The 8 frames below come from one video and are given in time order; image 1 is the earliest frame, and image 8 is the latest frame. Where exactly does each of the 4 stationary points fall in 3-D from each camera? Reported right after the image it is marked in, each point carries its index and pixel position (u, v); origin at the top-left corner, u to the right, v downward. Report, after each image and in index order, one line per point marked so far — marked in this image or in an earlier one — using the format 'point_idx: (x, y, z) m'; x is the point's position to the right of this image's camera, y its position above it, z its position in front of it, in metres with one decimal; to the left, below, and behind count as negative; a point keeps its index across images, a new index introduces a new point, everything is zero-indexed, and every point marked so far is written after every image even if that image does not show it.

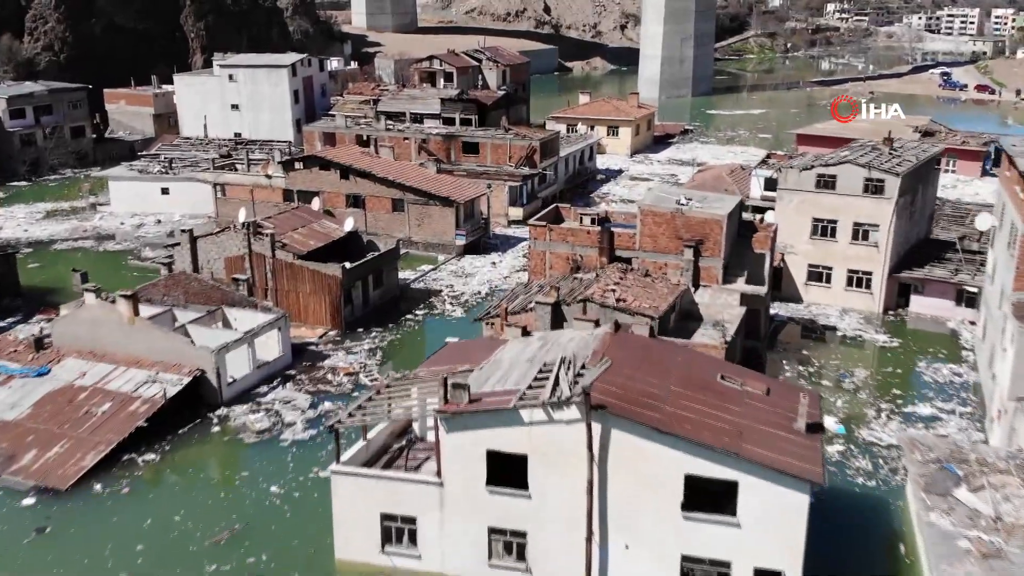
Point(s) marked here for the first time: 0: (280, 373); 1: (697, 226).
0: (-5.1, -1.9, +20.0) m
1: (+4.0, +1.3, +19.7) m
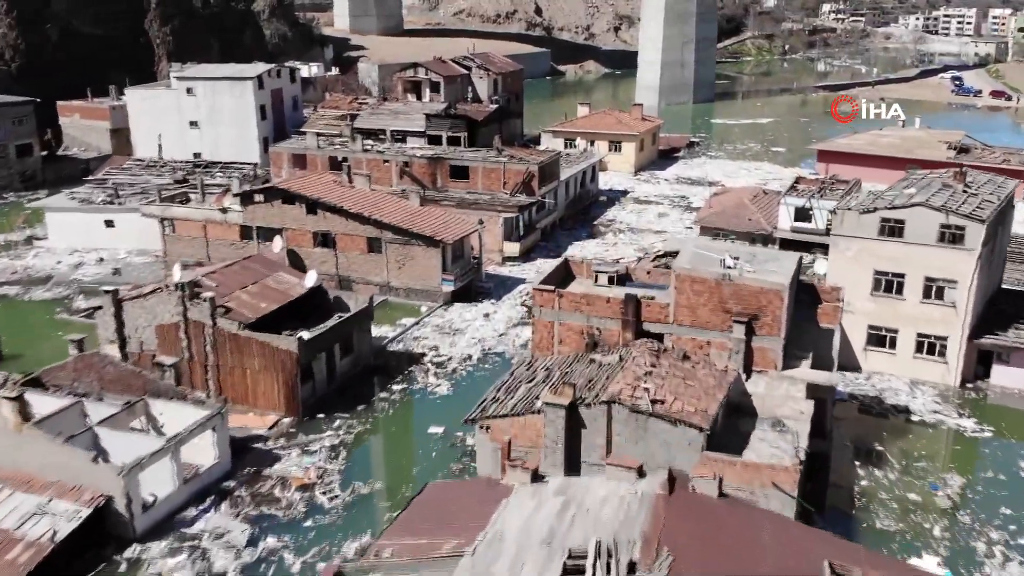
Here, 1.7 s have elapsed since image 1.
0: (-5.1, -3.4, +15.7) m
1: (+4.0, -0.2, +15.5) m
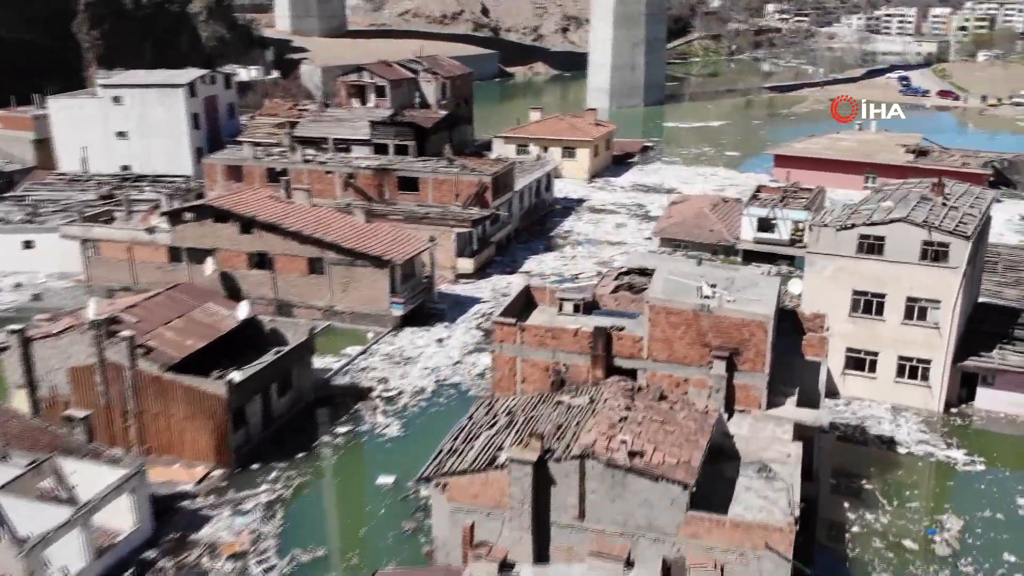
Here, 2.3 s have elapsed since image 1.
0: (-5.7, -4.1, +13.8) m
1: (+3.4, -0.7, +14.1) m
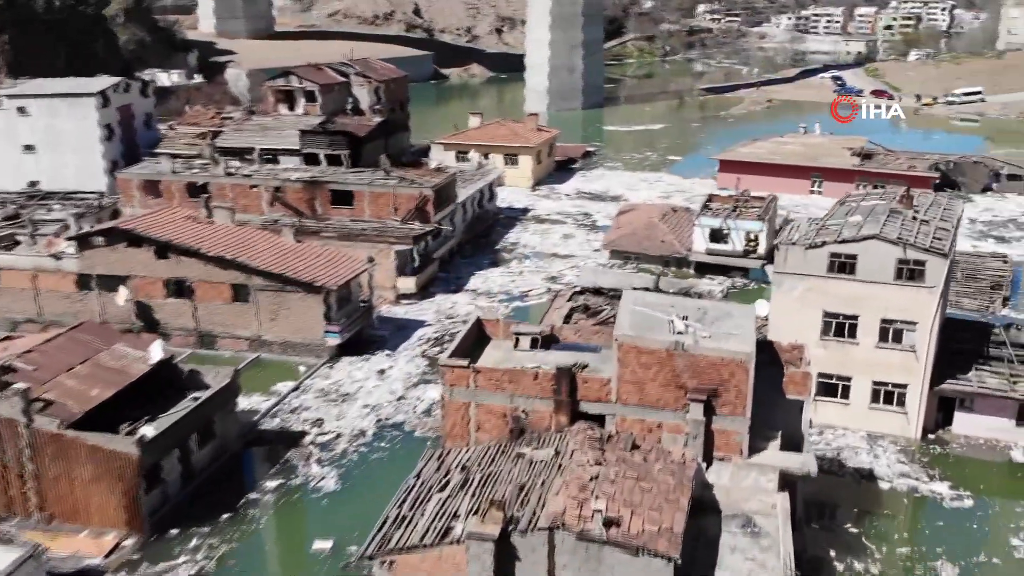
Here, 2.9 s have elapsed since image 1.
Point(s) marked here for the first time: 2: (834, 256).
0: (-6.2, -4.8, +11.7) m
1: (+2.7, -1.1, +12.6) m
2: (+6.1, +0.6, +17.3) m
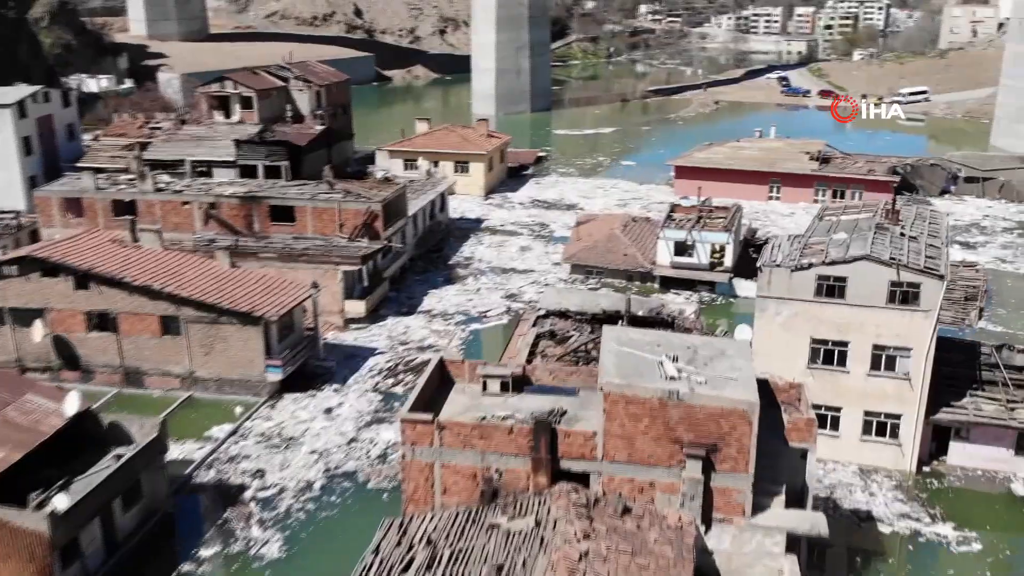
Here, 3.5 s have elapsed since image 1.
0: (-6.4, -5.4, +9.7) m
1: (+2.4, -1.6, +11.2) m
2: (+5.4, +0.2, +16.0) m
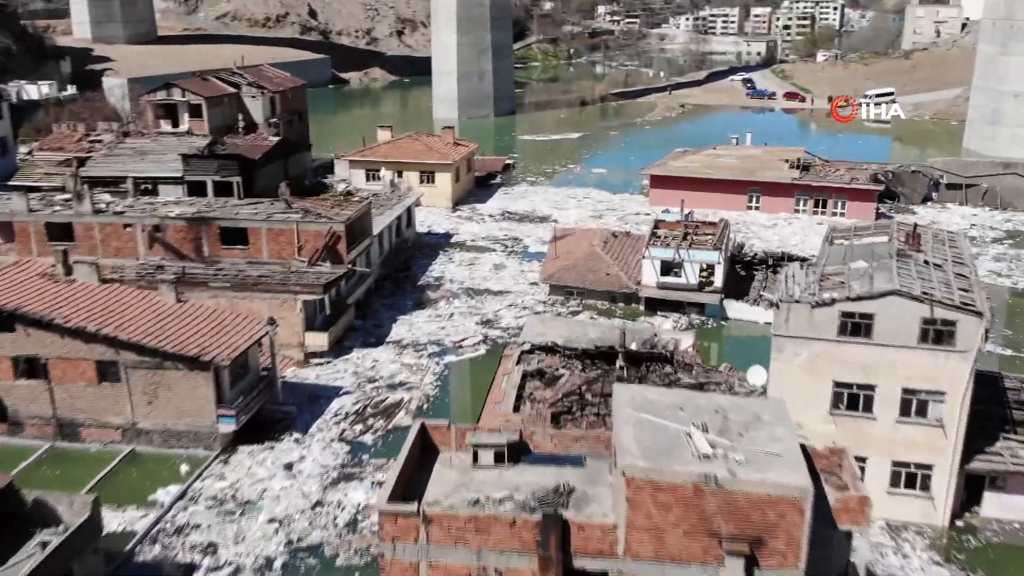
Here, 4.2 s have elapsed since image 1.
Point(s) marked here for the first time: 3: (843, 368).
0: (-6.2, -6.2, +7.5) m
1: (+2.4, -2.3, +9.3) m
2: (+5.2, -0.4, +14.3) m
3: (+5.3, -1.3, +14.6) m
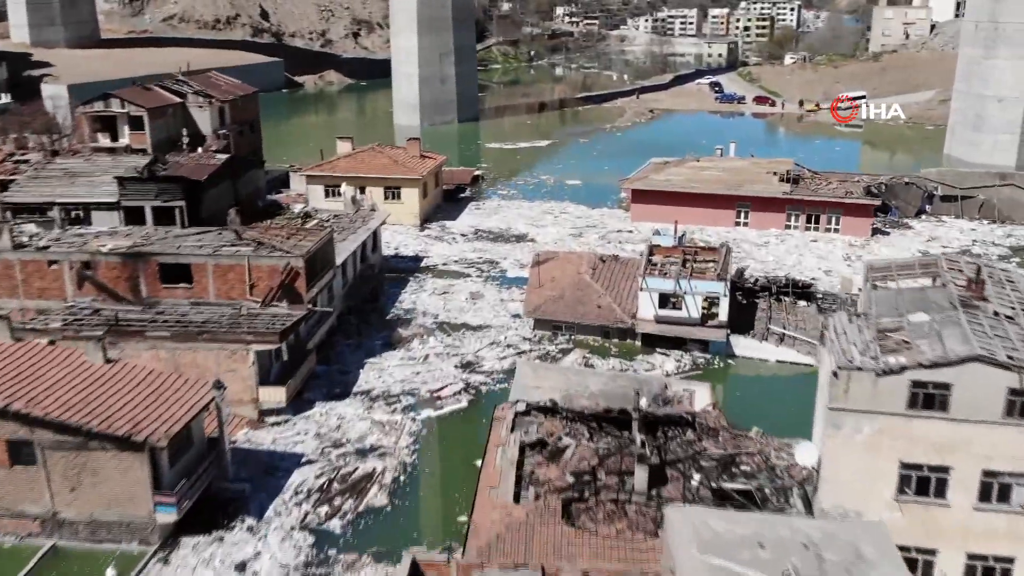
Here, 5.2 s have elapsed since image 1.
0: (-5.8, -7.2, +4.6) m
1: (+2.7, -3.1, +6.8) m
2: (+5.3, -1.3, +11.9) m
3: (+5.3, -2.1, +12.2) m
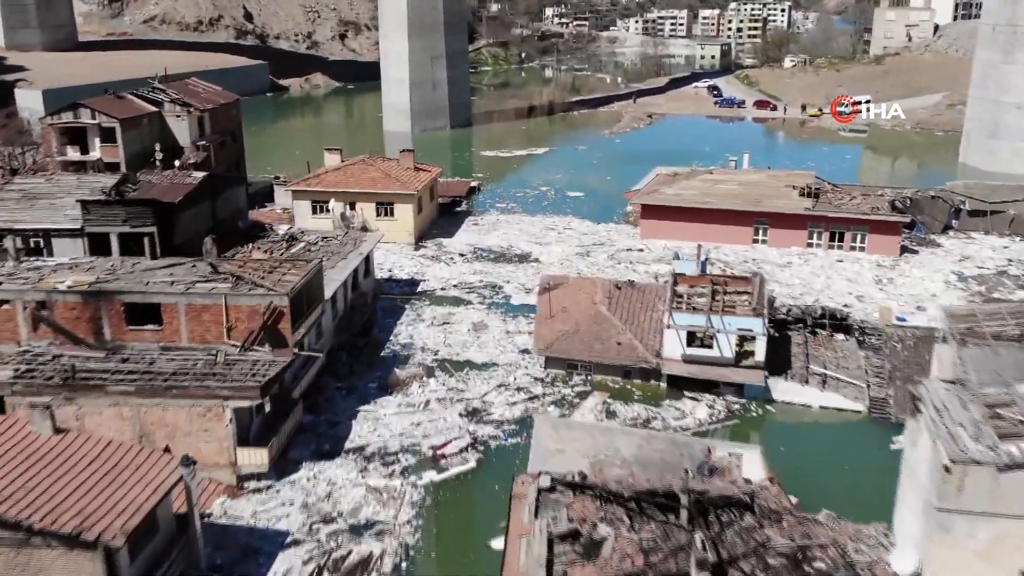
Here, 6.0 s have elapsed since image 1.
0: (-5.3, -8.0, +2.1) m
1: (+3.2, -3.9, +4.5) m
2: (+5.7, -2.0, +9.6) m
3: (+5.7, -2.9, +9.9) m
